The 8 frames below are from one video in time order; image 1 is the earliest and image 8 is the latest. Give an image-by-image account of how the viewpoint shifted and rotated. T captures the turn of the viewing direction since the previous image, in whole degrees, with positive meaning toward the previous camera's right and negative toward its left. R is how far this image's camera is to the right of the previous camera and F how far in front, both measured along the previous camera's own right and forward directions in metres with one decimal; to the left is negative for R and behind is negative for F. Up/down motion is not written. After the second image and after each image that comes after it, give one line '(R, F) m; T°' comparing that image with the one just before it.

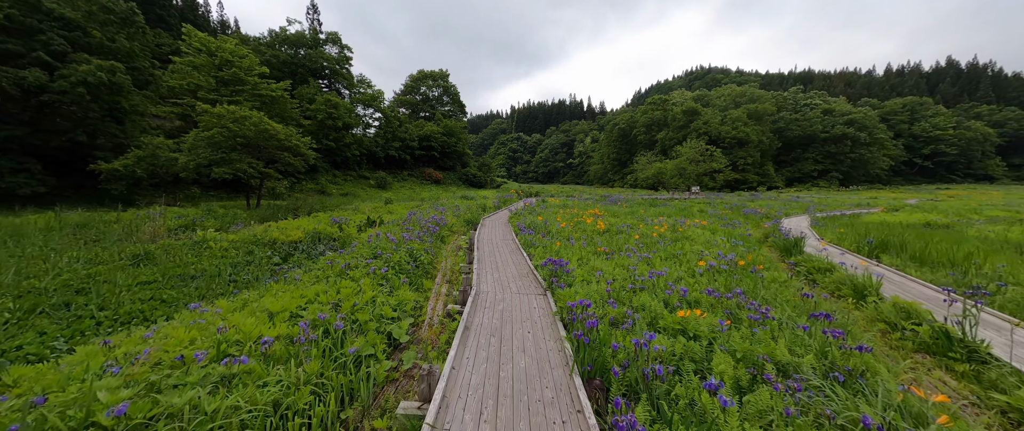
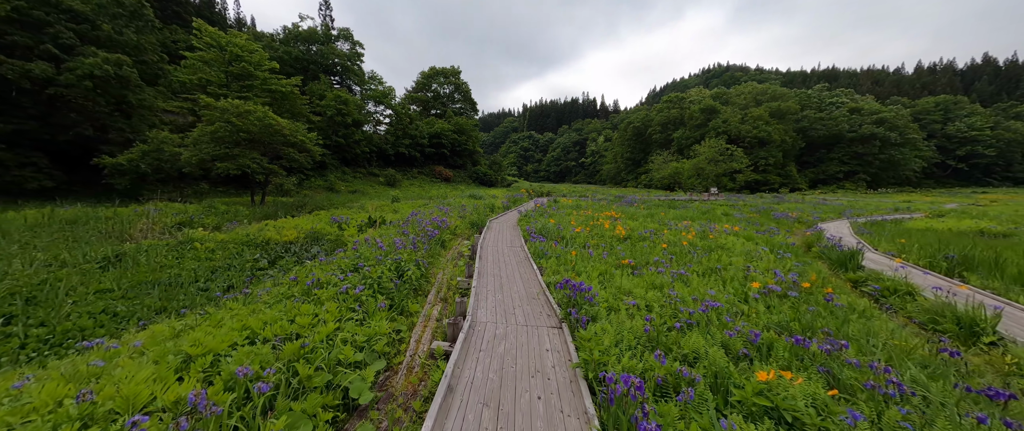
(0.0, +0.8) m; -2°
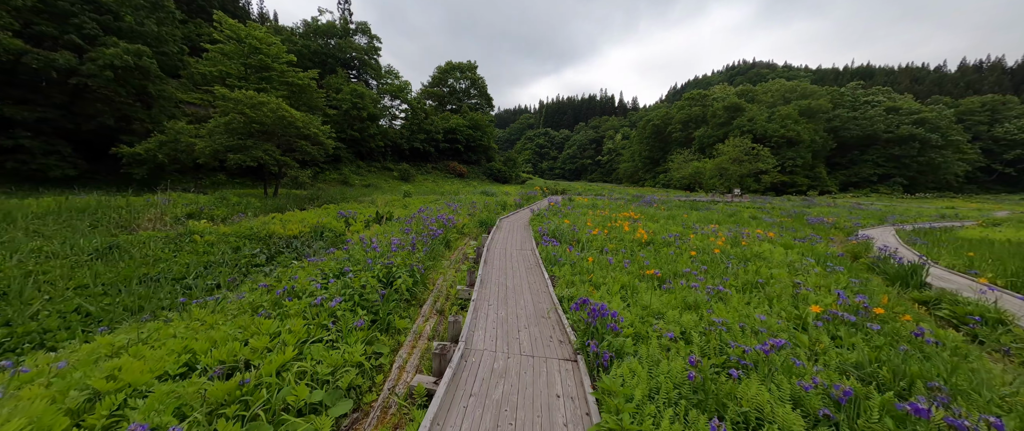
(+0.1, +0.5) m; -2°
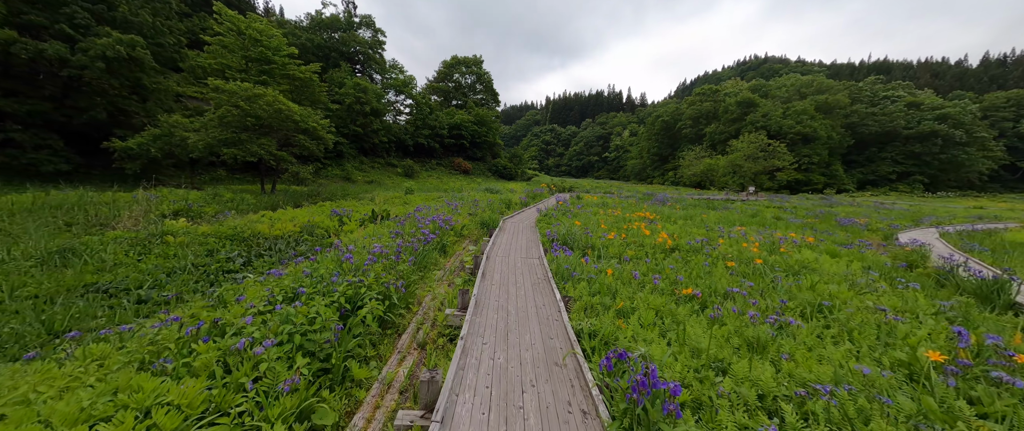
(0.0, +0.8) m; -1°
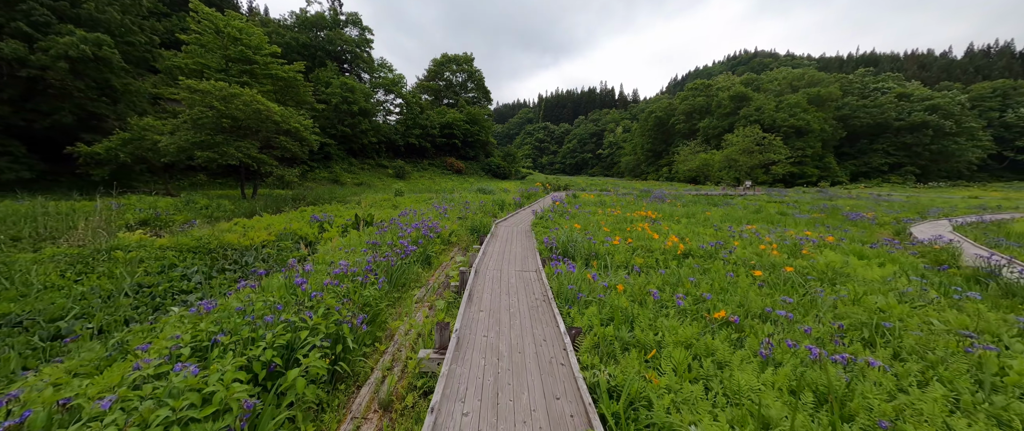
(0.0, +0.6) m; +1°
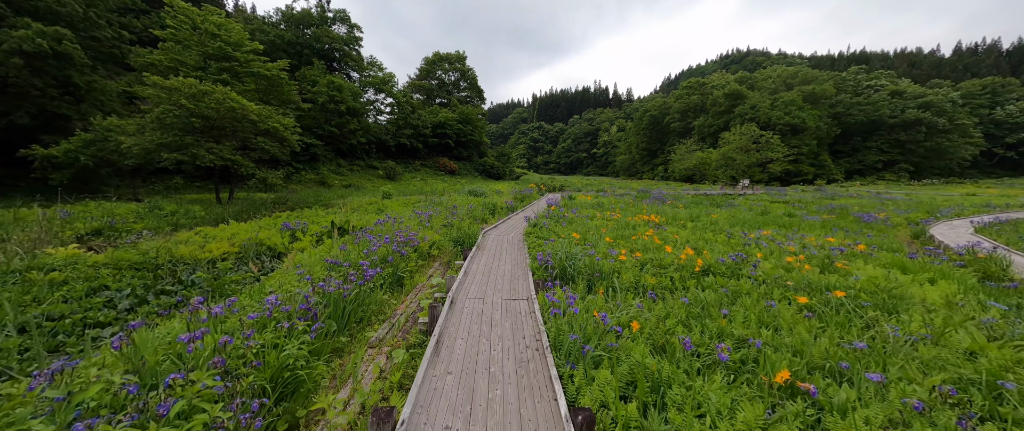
(+0.1, +0.8) m; +1°
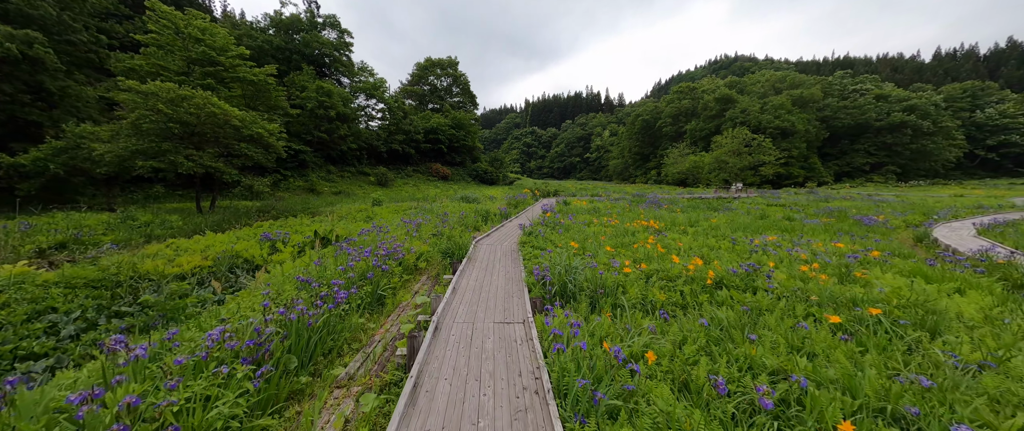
(0.0, +0.4) m; +1°
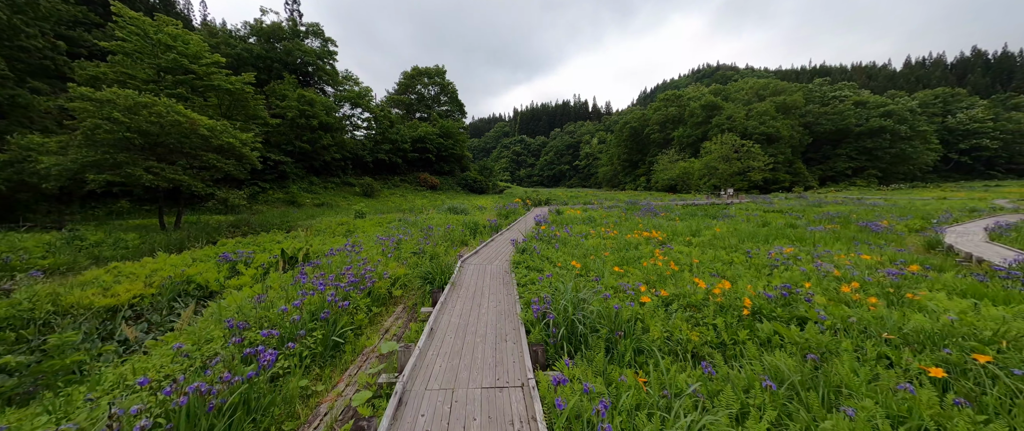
(0.0, +0.7) m; +2°
